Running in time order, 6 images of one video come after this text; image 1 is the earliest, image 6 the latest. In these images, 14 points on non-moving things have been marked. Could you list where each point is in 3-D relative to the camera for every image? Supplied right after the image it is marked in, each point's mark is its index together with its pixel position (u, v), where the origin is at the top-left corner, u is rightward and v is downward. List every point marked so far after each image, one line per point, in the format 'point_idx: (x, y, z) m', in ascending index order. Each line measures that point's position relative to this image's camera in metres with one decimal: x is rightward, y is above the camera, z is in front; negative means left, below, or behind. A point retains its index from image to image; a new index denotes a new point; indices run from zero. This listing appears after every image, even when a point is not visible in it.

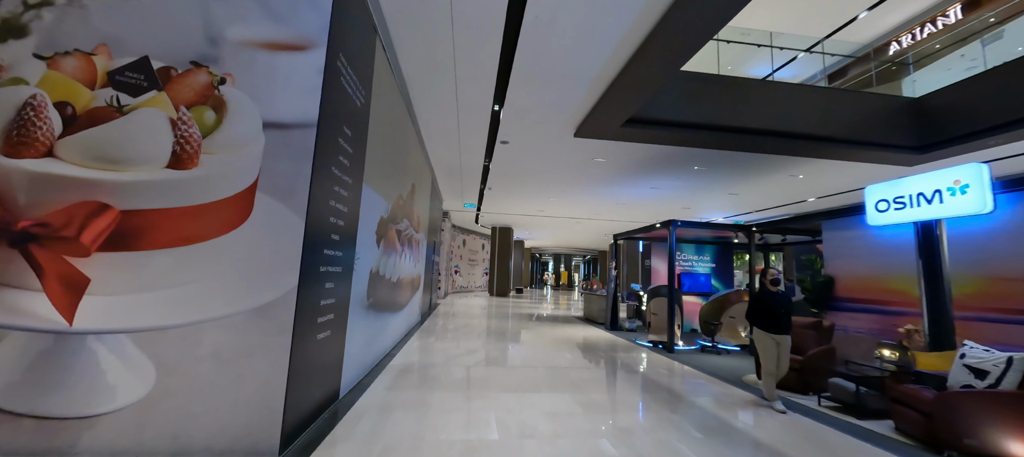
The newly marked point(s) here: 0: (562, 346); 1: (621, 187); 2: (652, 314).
0: (+1.0, -2.2, +6.8) m
1: (+3.1, +1.2, +9.9) m
2: (+2.5, -1.6, +6.6) m
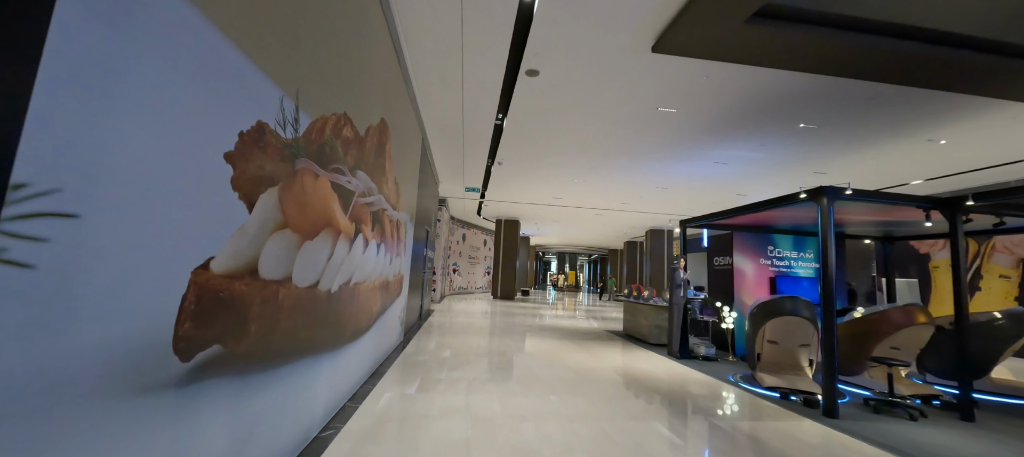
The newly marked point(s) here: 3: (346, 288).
0: (+1.3, -1.9, +4.3) m
1: (+3.5, +1.5, +7.5) m
2: (+2.9, -1.3, +4.1) m
3: (-1.3, -0.4, +2.7) m
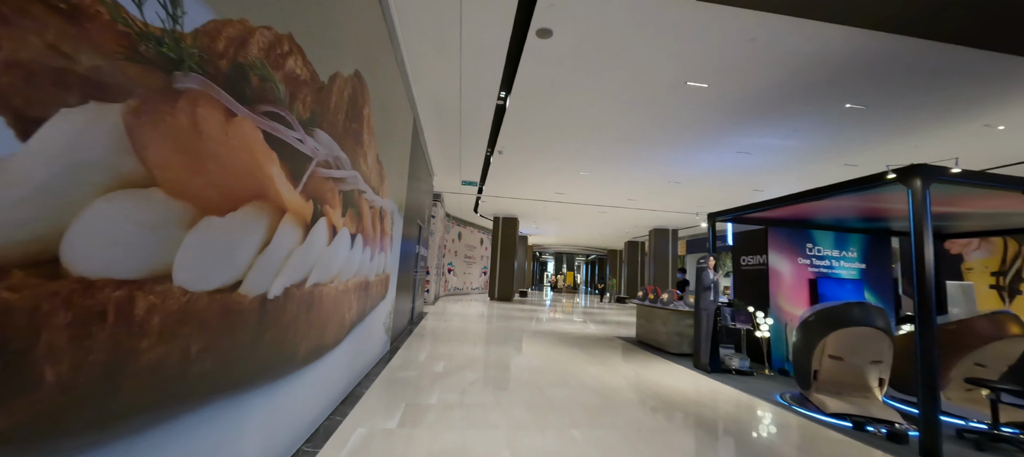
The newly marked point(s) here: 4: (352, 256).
0: (+1.4, -1.8, +3.6) m
1: (+3.5, +1.6, +6.8) m
2: (+3.0, -1.3, +3.4) m
3: (-1.2, -0.3, +1.9) m
4: (-1.3, -0.2, +2.8) m
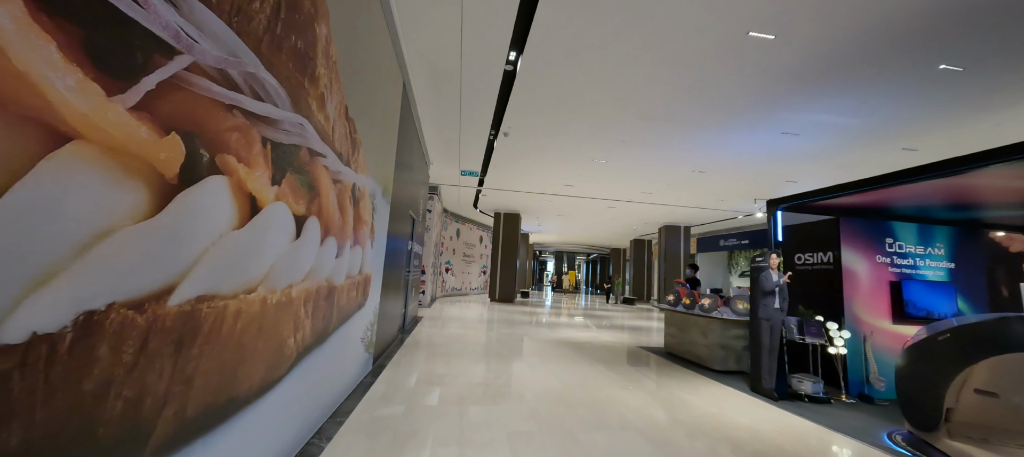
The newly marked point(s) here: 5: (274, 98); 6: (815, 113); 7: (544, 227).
0: (+1.5, -1.7, +2.7) m
1: (+3.6, +1.7, +5.8) m
2: (+3.1, -1.1, +2.5) m
3: (-1.0, -0.2, +0.9) m
4: (-1.1, -0.1, +1.8) m
5: (-1.0, +0.6, +1.5) m
6: (+4.5, +1.7, +5.3) m
7: (+1.6, +0.1, +18.1) m
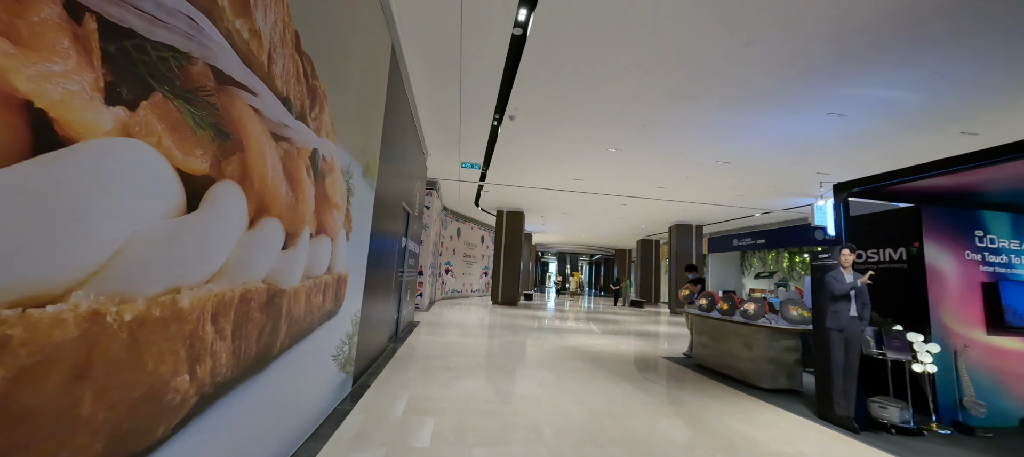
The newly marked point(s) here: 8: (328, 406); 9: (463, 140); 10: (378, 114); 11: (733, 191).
0: (+1.6, -1.6, +1.9) m
1: (+3.8, +1.8, +5.1) m
2: (+3.2, -1.0, +1.7) m
3: (-0.9, -0.1, +0.2) m
4: (-1.0, 0.0, +1.1) m
5: (-0.9, +0.7, +0.8) m
6: (+4.6, +1.8, +4.6) m
7: (+1.7, +0.1, +17.4) m
8: (-1.4, -1.3, +2.6) m
9: (-1.1, +1.9, +7.4) m
10: (-1.3, +1.1, +3.3) m
11: (+5.7, +0.9, +9.2) m
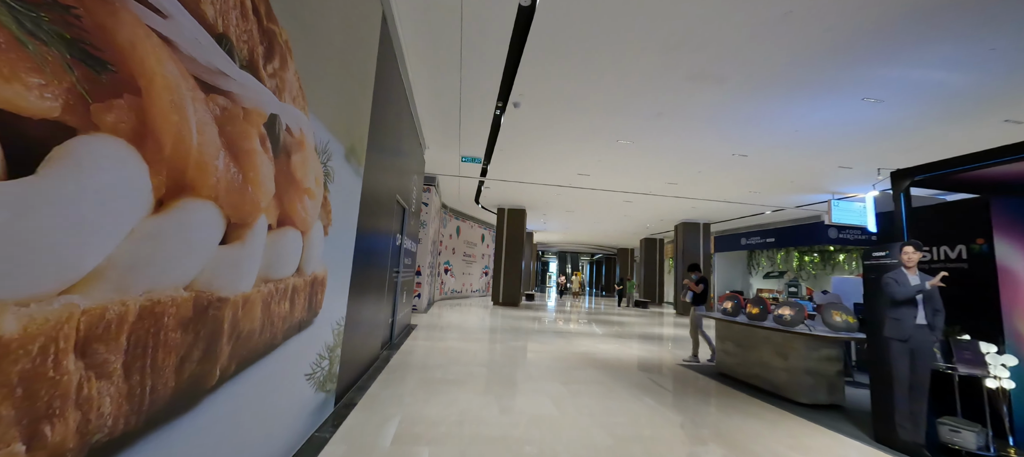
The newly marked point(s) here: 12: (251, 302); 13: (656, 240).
0: (+1.7, -1.5, +1.5) m
1: (+3.8, +1.8, +4.7) m
2: (+3.3, -1.0, +1.3) m
3: (-0.8, -0.1, -0.2) m
4: (-0.9, 0.0, +0.7) m
5: (-0.9, +0.7, +0.4) m
6: (+4.7, +1.8, +4.1) m
7: (+1.8, +0.2, +17.0) m
8: (-1.3, -1.3, +2.1) m
9: (-1.0, +1.9, +7.0) m
10: (-1.2, +1.1, +2.9) m
11: (+5.8, +1.0, +8.7) m
12: (-1.1, -0.3, +1.5) m
13: (+7.5, -0.6, +18.2) m
